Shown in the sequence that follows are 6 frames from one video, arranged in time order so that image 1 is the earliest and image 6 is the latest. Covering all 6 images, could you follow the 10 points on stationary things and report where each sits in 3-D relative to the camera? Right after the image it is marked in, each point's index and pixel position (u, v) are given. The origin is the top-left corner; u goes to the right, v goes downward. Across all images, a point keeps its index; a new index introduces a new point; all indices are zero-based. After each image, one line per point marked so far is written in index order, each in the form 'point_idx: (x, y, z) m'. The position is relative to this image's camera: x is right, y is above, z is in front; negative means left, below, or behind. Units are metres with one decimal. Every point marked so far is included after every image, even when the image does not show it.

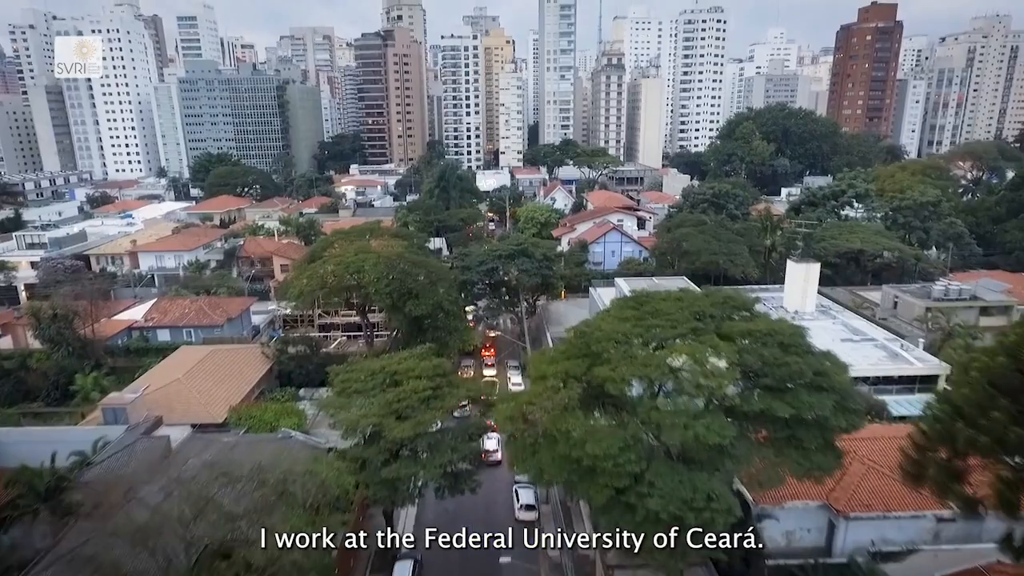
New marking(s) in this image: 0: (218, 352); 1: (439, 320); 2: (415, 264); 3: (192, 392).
0: (-8.0, -1.7, +17.6) m
1: (-2.0, -0.9, +18.4) m
2: (-2.6, +0.7, +18.4) m
3: (-7.5, -2.4, +15.1) m
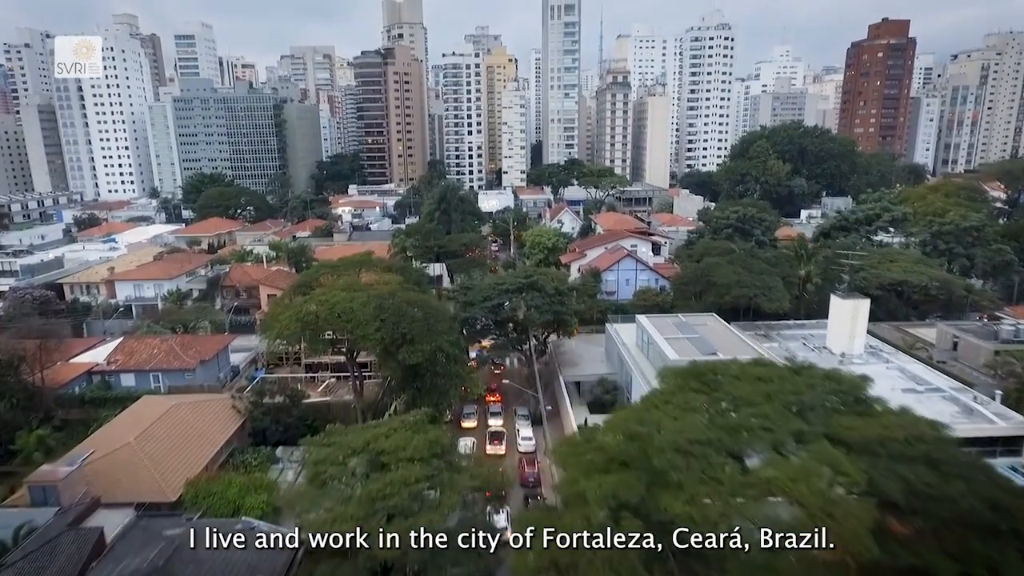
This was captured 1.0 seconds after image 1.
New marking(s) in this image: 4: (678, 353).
0: (-7.7, -2.7, +15.2) m
1: (-1.8, -2.0, +16.0) m
2: (-2.4, -0.3, +16.0) m
3: (-7.2, -3.4, +12.7) m
4: (+4.2, -1.6, +16.2) m
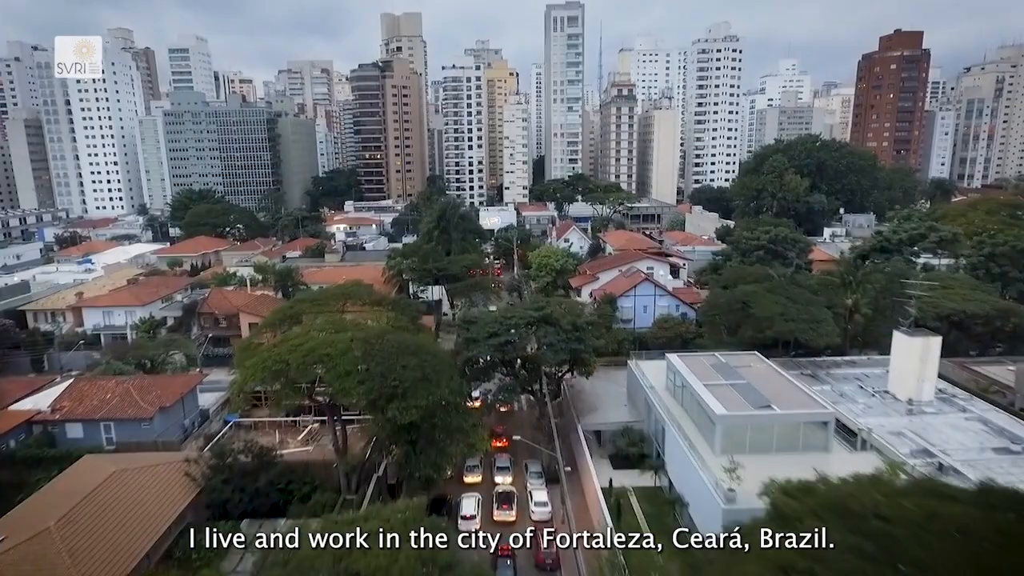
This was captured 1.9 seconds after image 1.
0: (-7.5, -3.5, +12.5) m
1: (-1.5, -2.8, +13.3) m
2: (-2.2, -1.1, +13.4) m
3: (-7.0, -4.1, +10.0) m
4: (+4.4, -2.4, +13.5) m
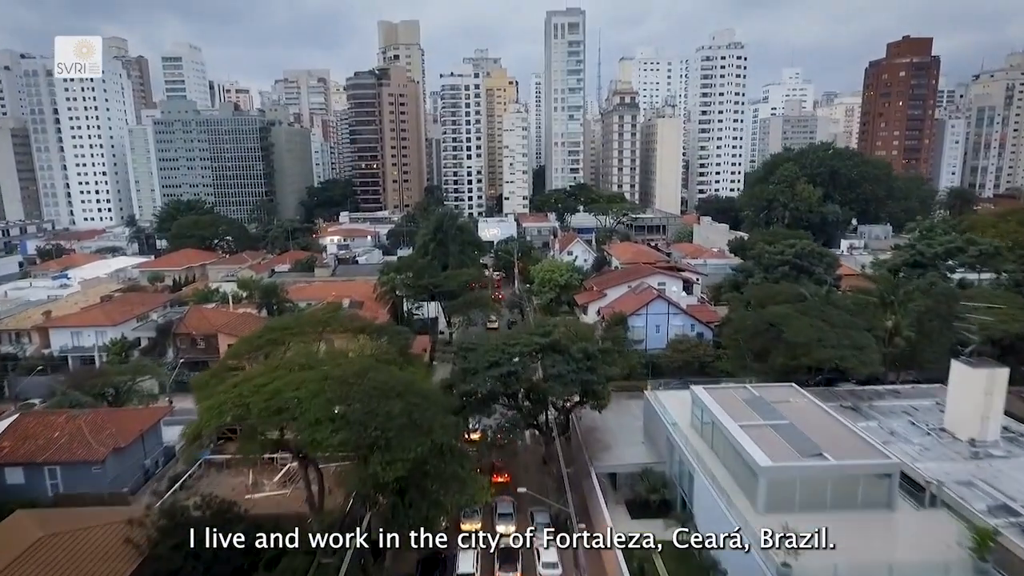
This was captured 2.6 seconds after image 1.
0: (-7.4, -4.0, +10.5) m
1: (-1.5, -3.2, +11.3) m
2: (-2.1, -1.6, +11.4) m
3: (-6.9, -4.5, +7.9) m
4: (+4.5, -2.9, +11.5) m
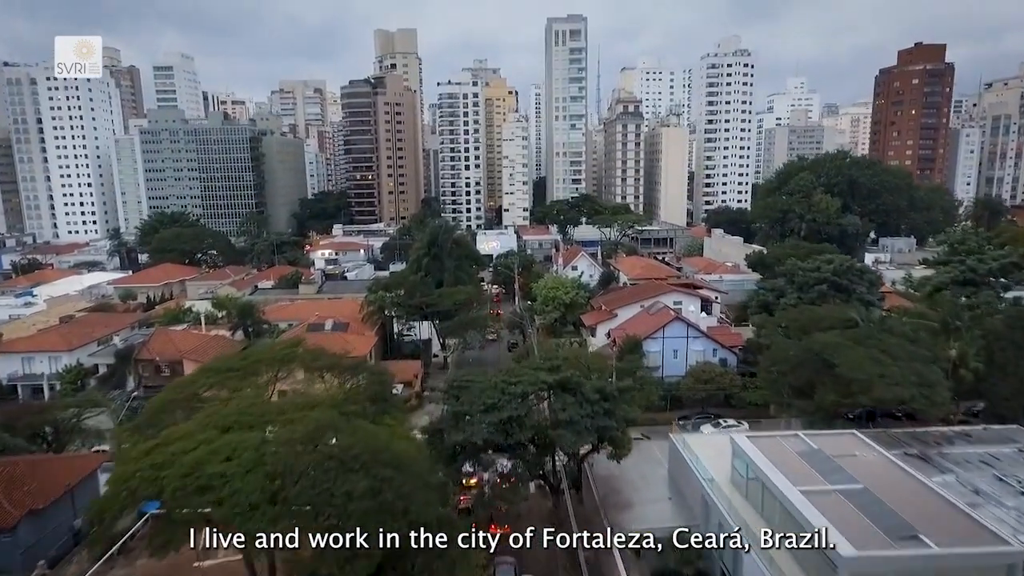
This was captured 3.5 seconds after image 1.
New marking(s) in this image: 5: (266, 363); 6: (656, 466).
0: (-7.4, -4.4, +7.9) m
1: (-1.4, -3.7, +8.7) m
2: (-2.0, -2.0, +8.9) m
3: (-6.8, -4.9, +5.3) m
4: (+4.5, -3.3, +8.9) m
5: (-4.3, -1.3, +11.5) m
6: (+3.2, -4.0, +14.9) m
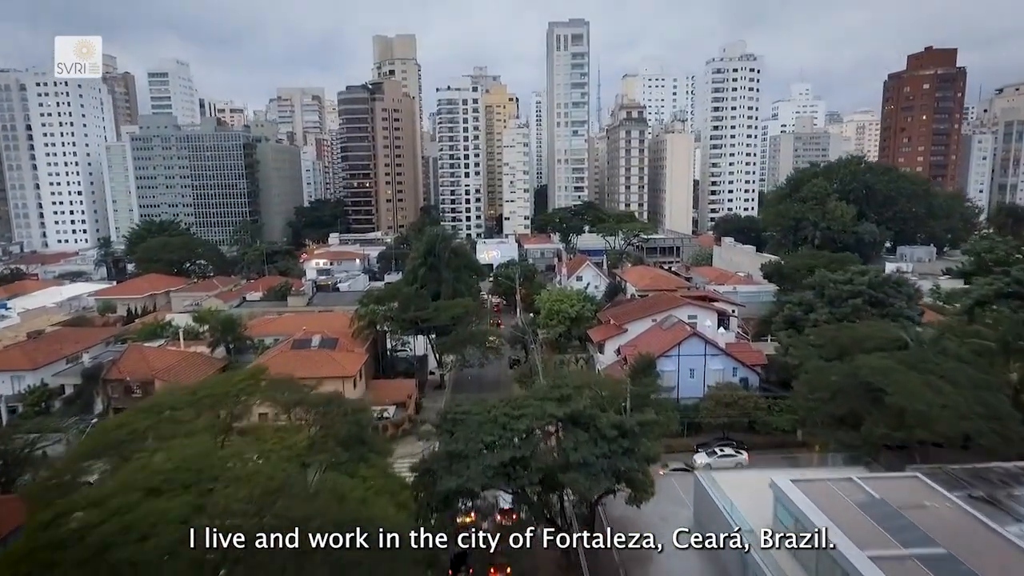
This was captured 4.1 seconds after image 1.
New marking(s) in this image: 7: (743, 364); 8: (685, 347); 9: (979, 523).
0: (-7.3, -4.7, +6.1) m
1: (-1.4, -3.9, +6.9) m
2: (-2.0, -2.3, +7.1) m
3: (-6.8, -5.1, +3.5) m
4: (+4.6, -3.6, +7.1) m
5: (-4.3, -1.6, +9.7) m
6: (+3.3, -4.3, +13.1) m
7: (+6.9, -2.3, +19.5) m
8: (+5.1, -1.8, +19.4) m
9: (+6.5, -3.3, +9.0) m
